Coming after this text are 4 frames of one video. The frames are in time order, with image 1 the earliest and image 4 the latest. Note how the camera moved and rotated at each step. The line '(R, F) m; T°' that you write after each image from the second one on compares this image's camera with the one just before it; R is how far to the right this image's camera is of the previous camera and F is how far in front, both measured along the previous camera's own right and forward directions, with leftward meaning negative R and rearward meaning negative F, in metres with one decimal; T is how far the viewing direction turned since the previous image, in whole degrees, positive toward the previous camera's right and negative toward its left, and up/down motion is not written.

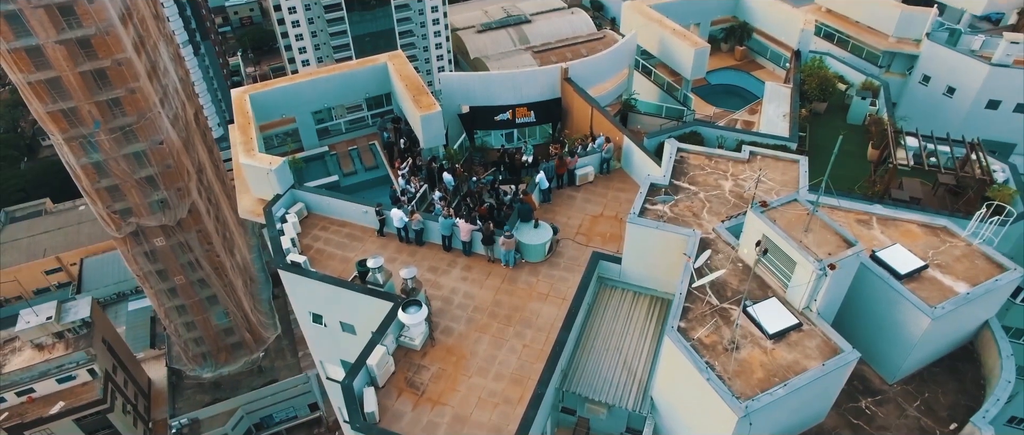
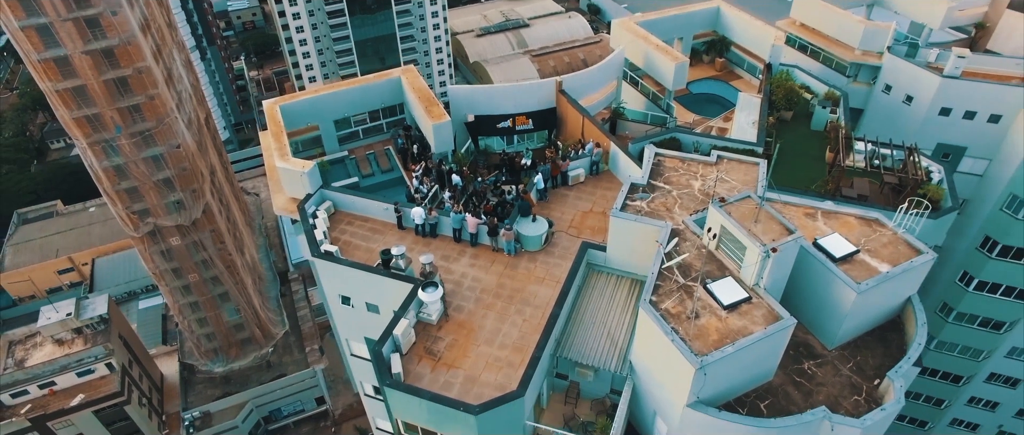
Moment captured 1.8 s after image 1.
(-0.1, -3.2) m; 0°
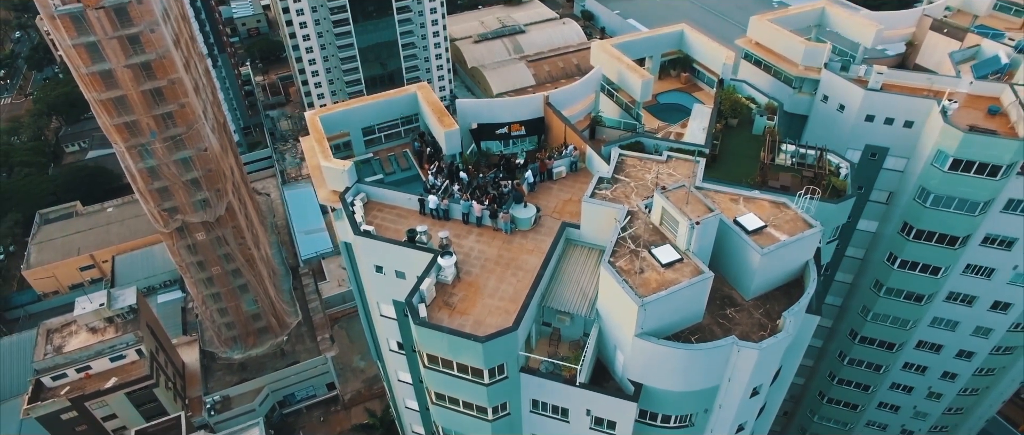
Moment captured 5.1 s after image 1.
(+0.1, -6.6) m; 0°
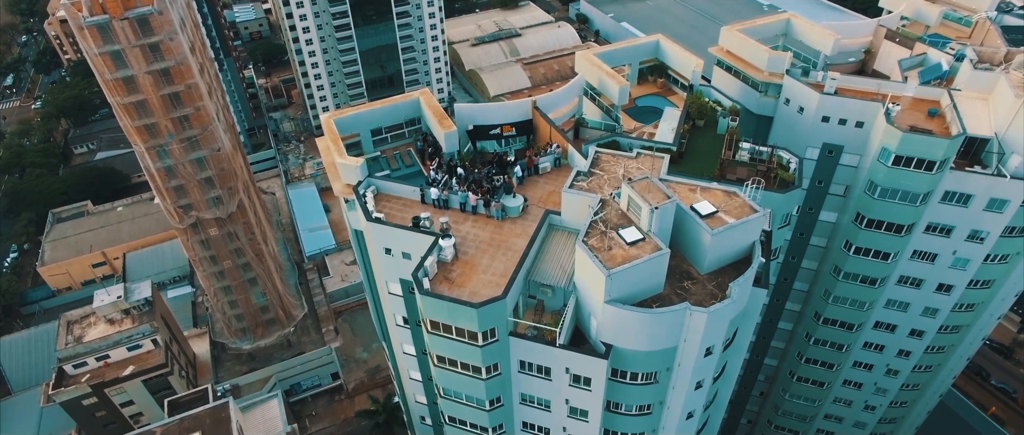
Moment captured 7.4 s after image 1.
(+0.4, -4.6) m; 0°
